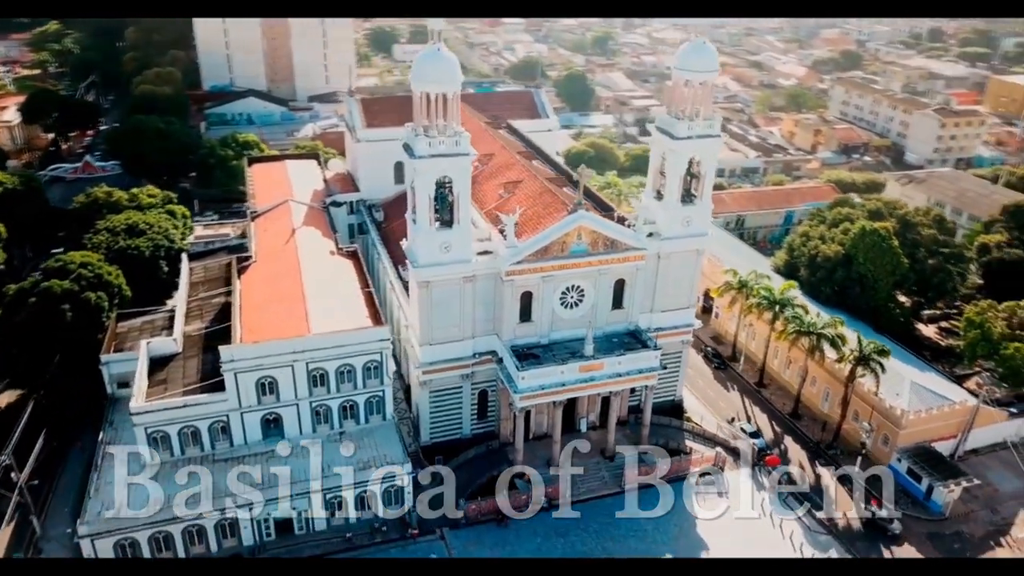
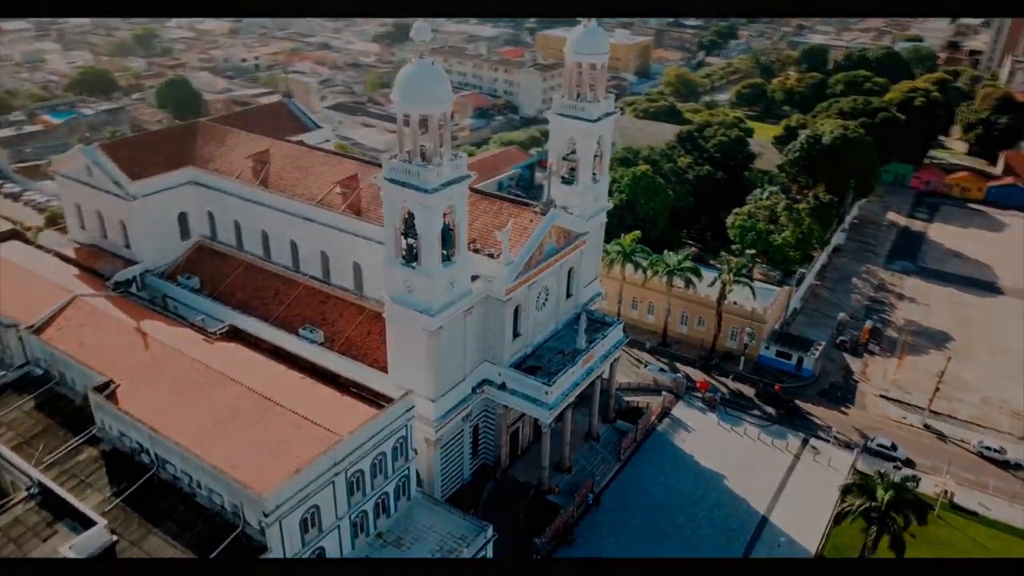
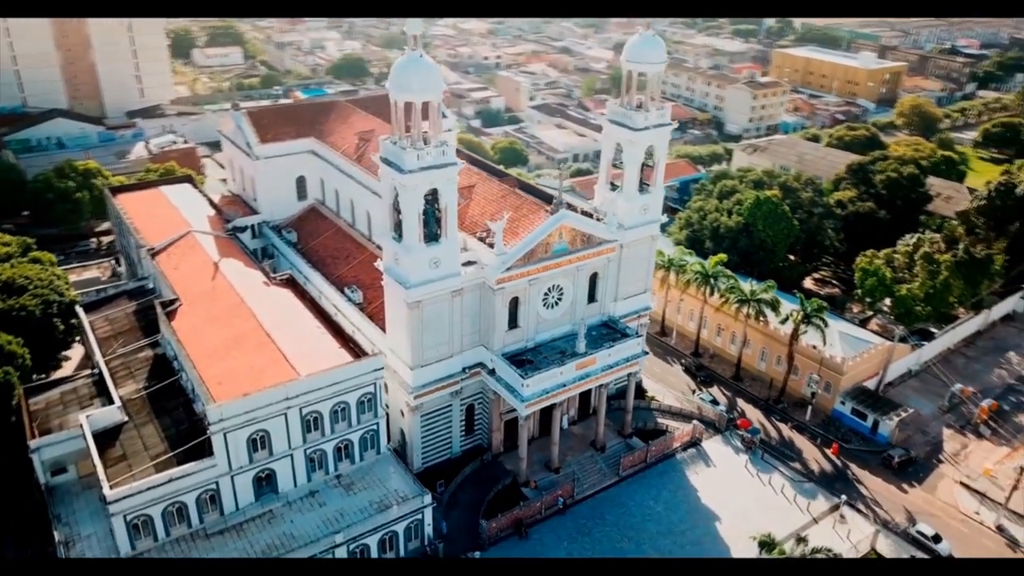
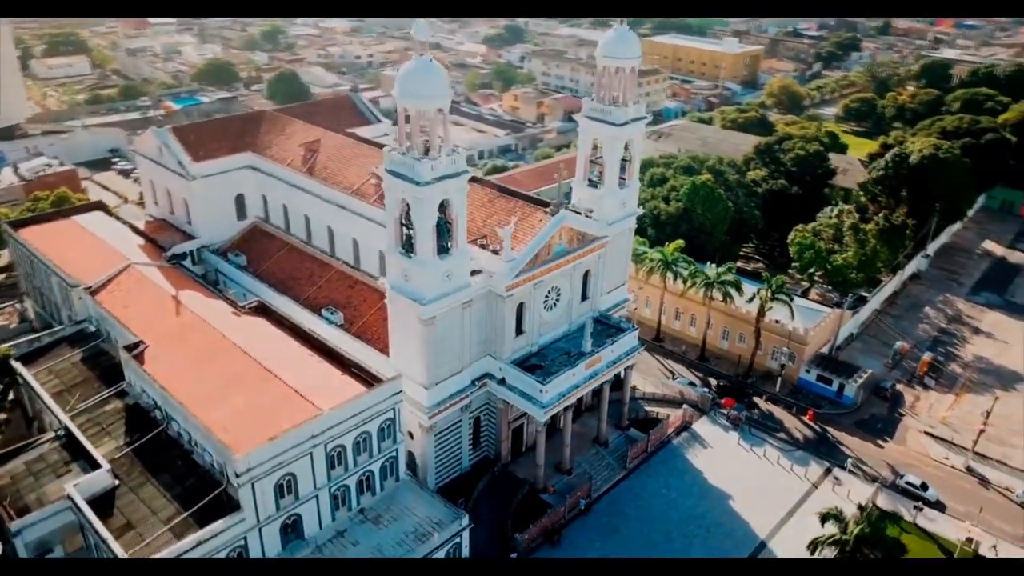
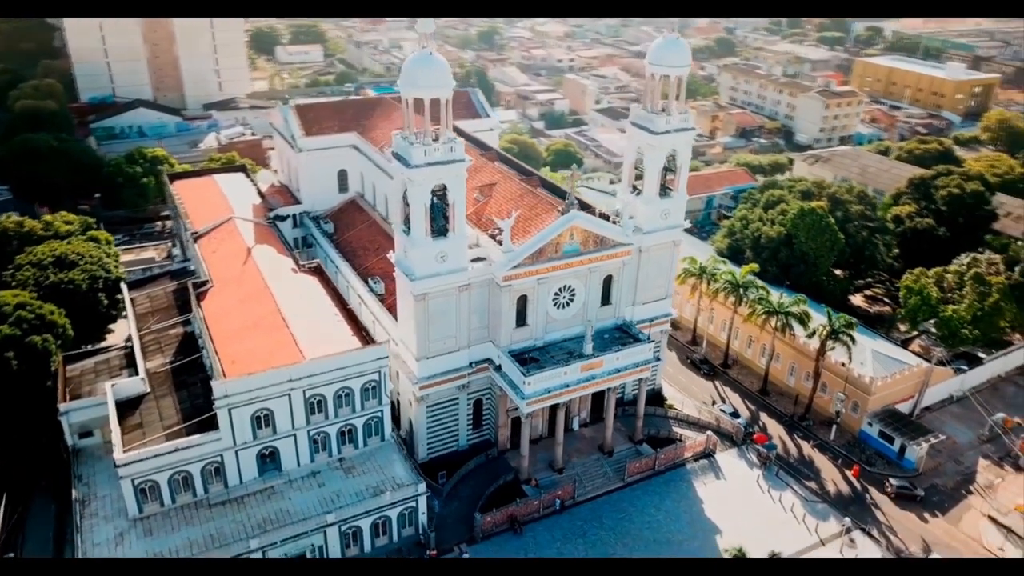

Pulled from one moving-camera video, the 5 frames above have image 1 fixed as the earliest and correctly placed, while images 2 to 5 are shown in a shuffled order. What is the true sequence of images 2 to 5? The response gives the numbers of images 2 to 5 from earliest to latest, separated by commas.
5, 3, 4, 2
